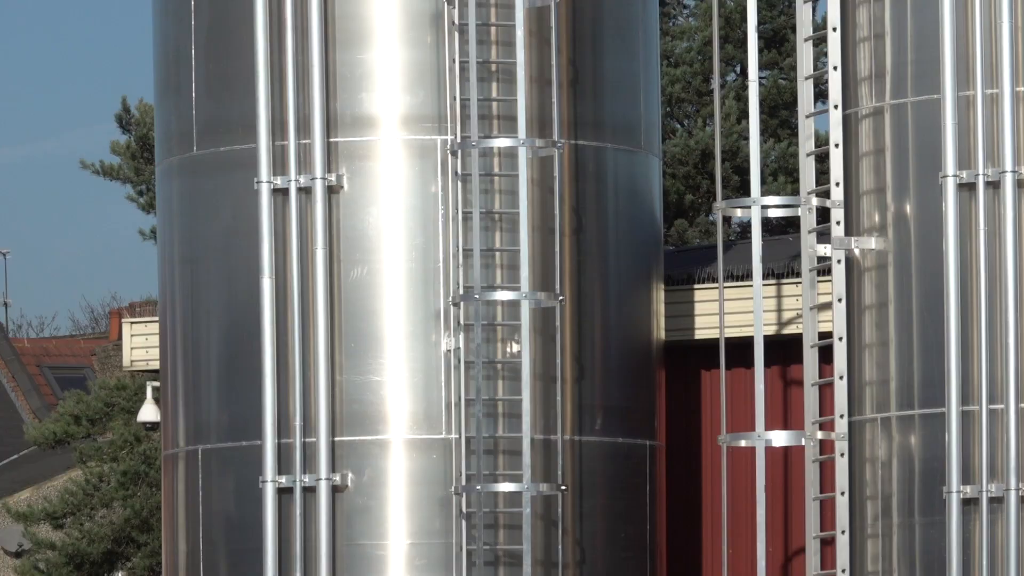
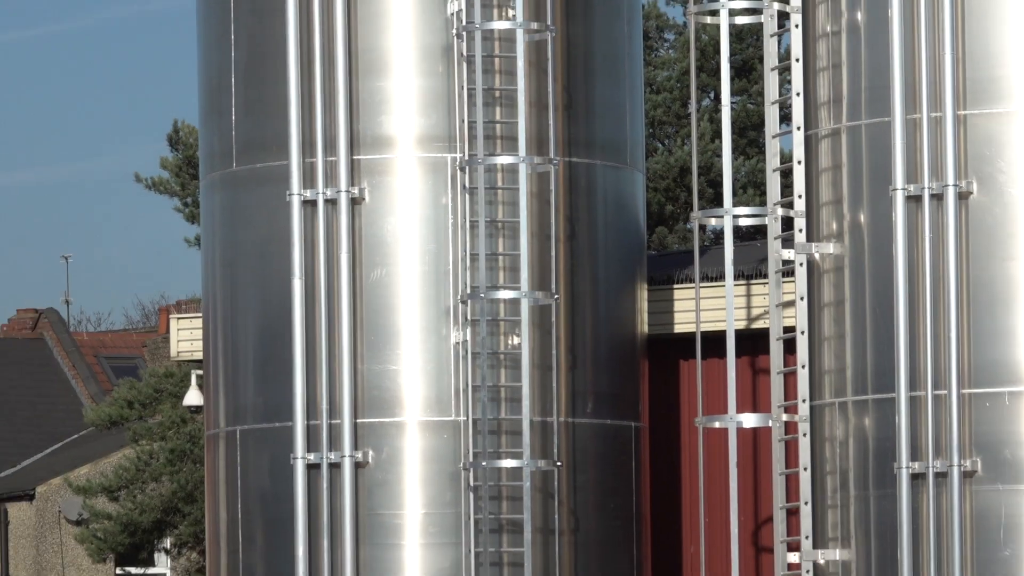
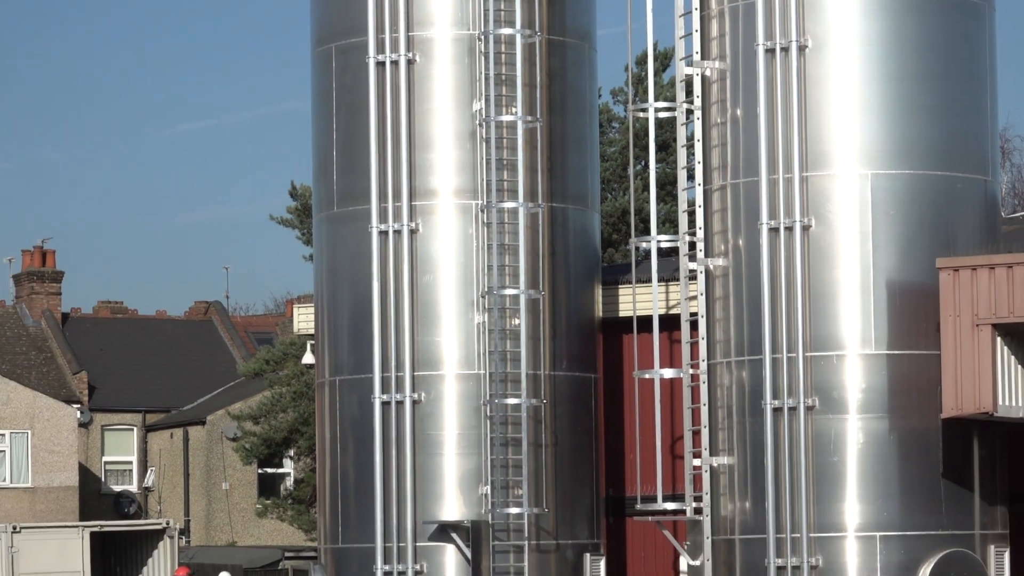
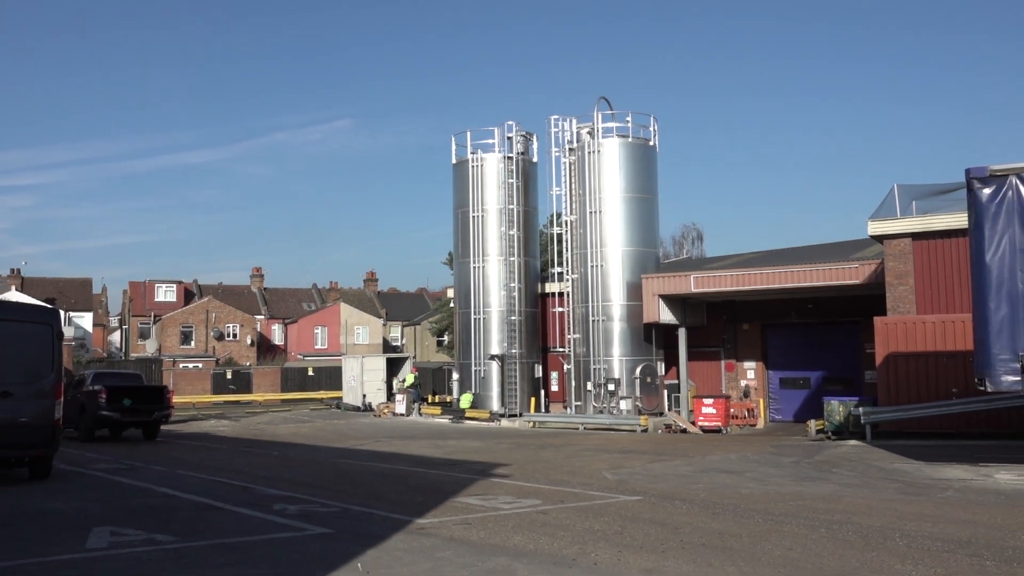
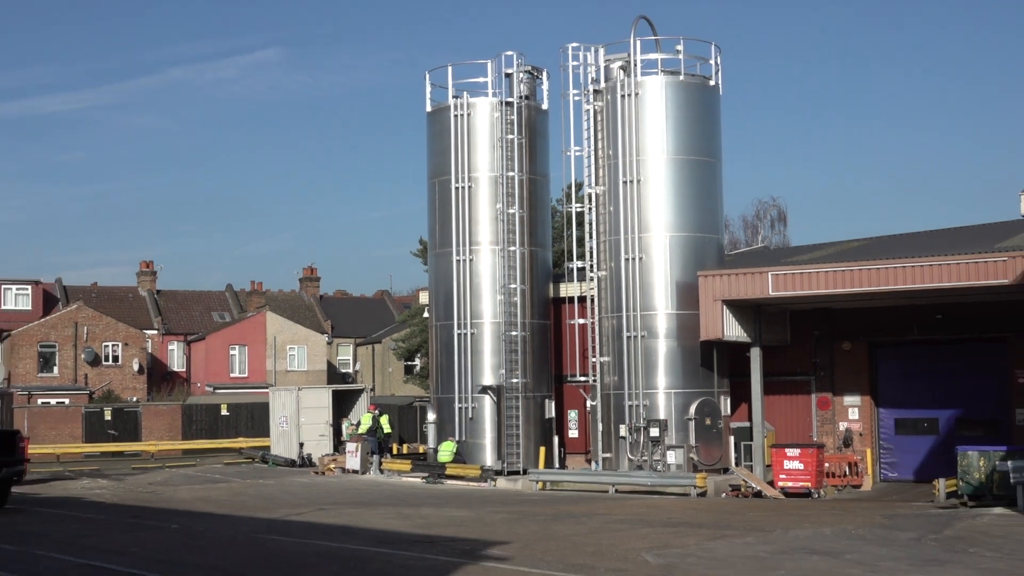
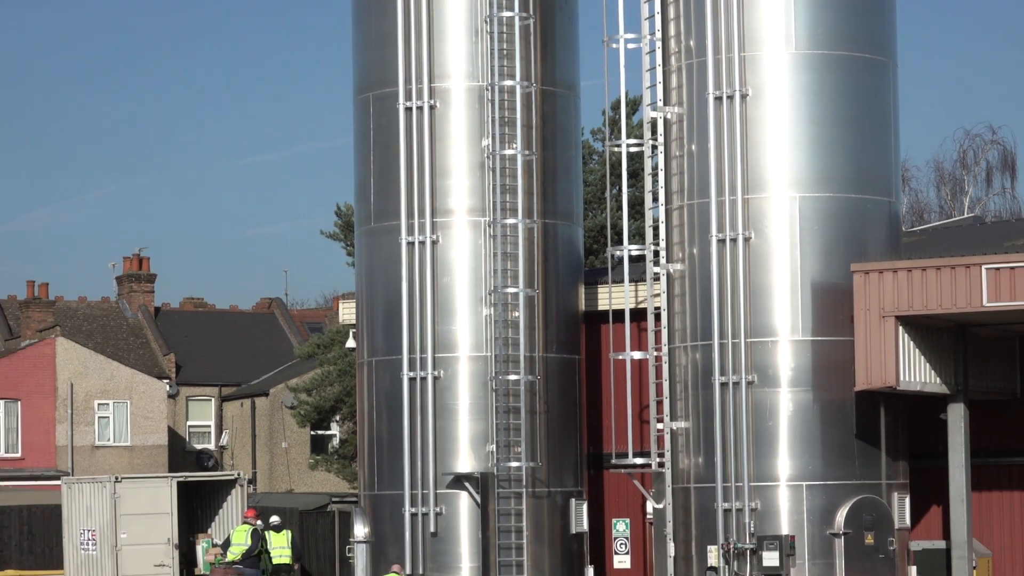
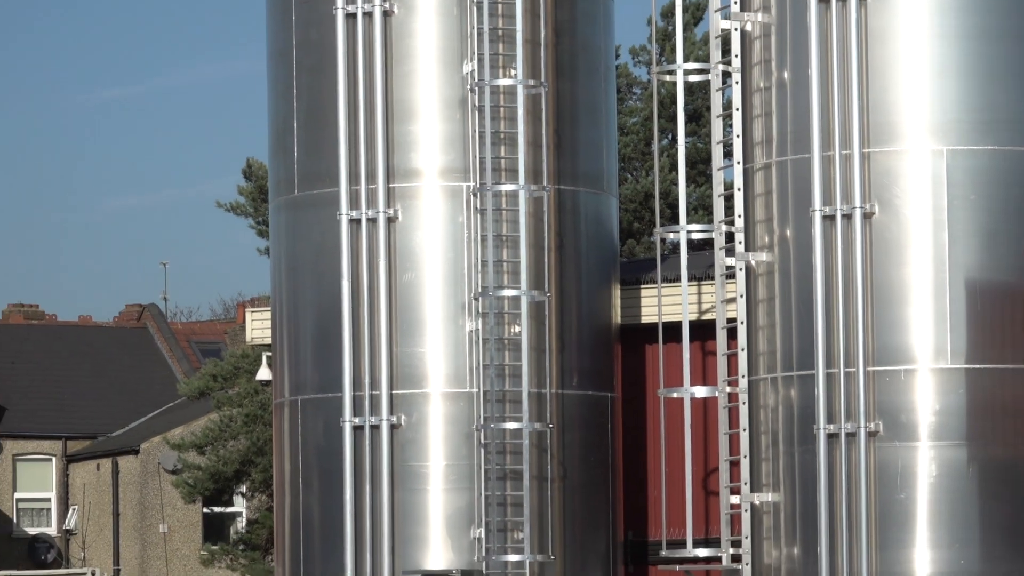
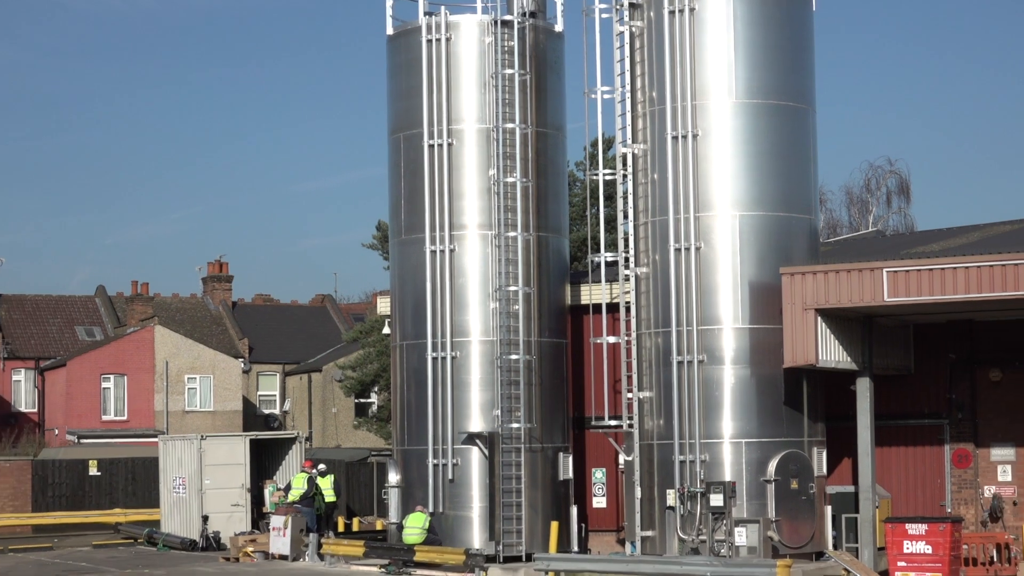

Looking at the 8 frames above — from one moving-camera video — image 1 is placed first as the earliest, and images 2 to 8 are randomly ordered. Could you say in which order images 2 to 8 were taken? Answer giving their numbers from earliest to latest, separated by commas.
2, 7, 3, 6, 8, 5, 4
